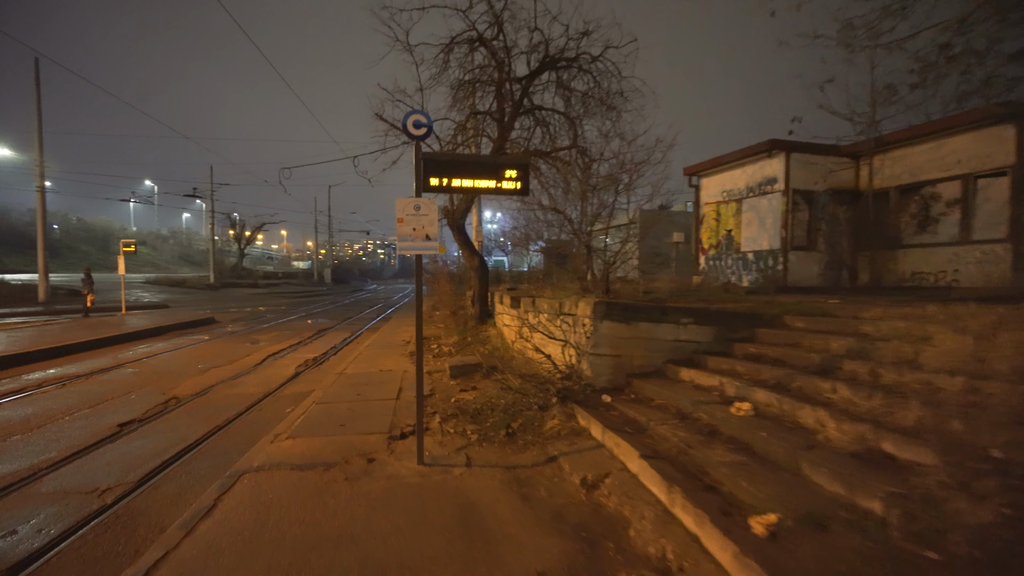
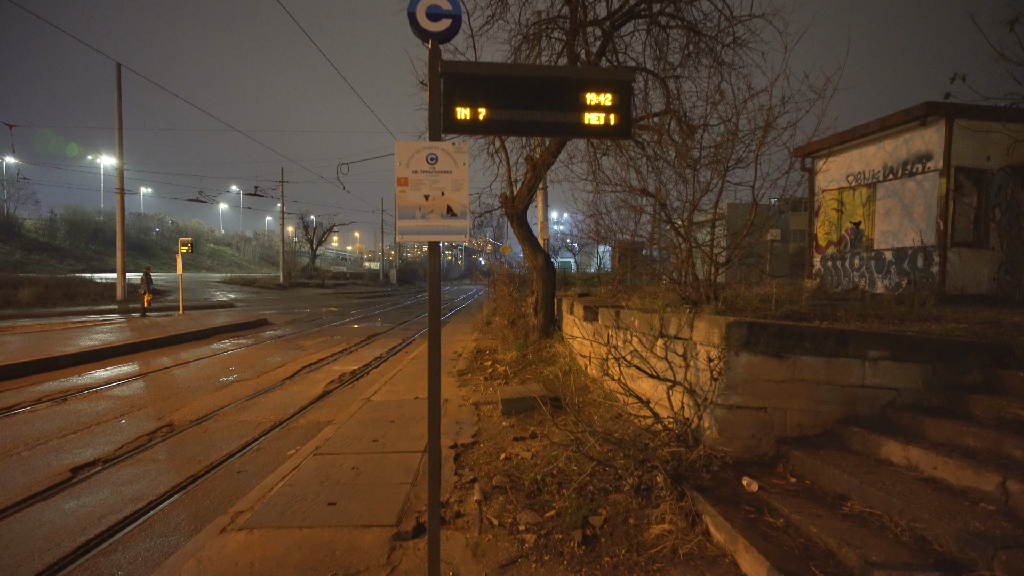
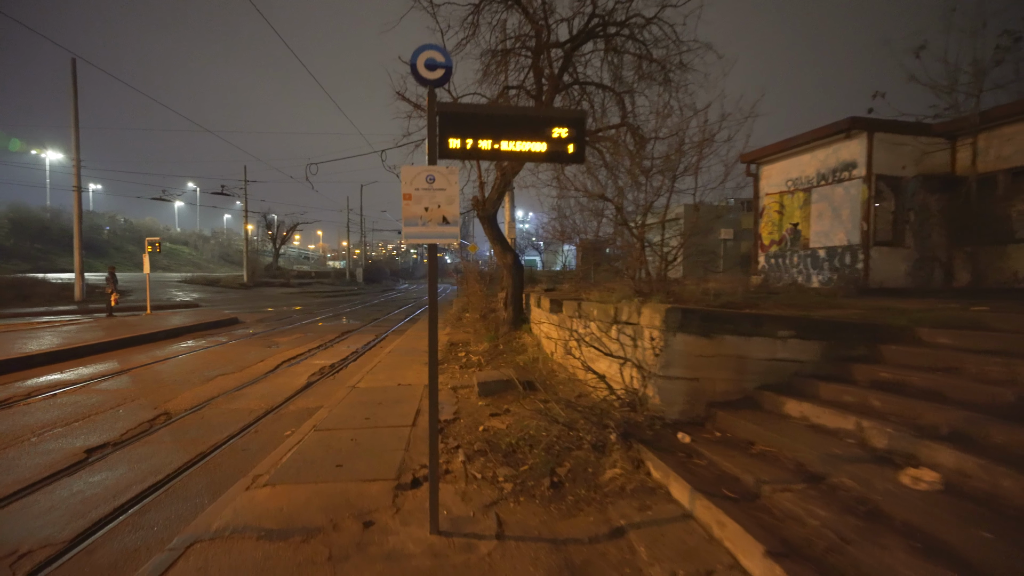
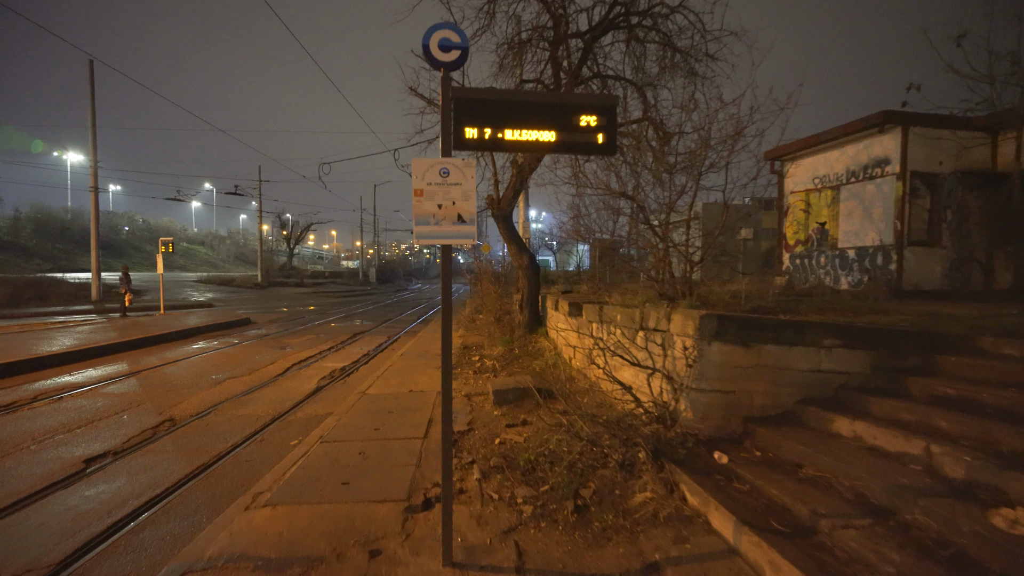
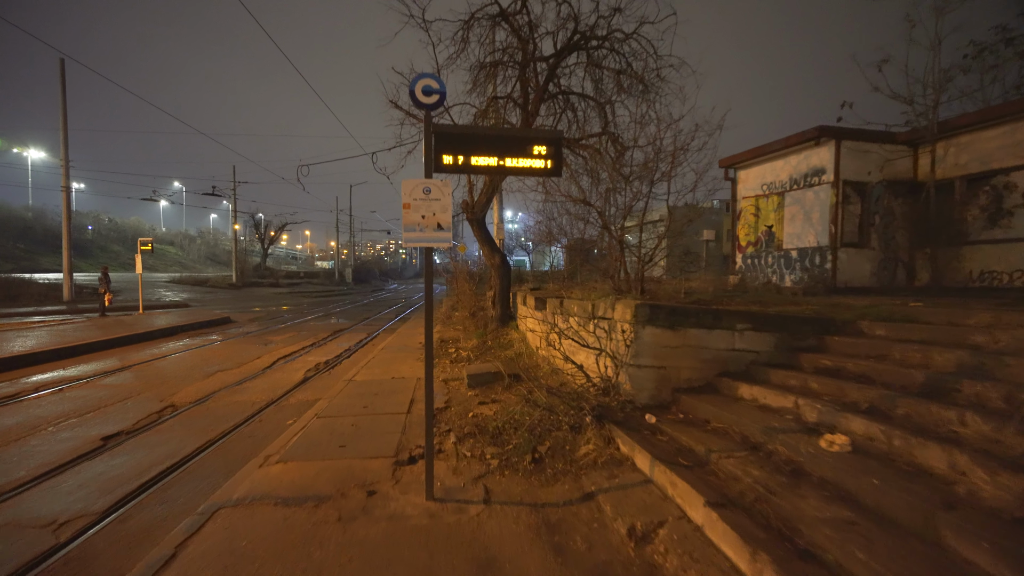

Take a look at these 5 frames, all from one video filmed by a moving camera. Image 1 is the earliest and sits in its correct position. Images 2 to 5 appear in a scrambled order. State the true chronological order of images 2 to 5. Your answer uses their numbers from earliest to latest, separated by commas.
5, 3, 4, 2
